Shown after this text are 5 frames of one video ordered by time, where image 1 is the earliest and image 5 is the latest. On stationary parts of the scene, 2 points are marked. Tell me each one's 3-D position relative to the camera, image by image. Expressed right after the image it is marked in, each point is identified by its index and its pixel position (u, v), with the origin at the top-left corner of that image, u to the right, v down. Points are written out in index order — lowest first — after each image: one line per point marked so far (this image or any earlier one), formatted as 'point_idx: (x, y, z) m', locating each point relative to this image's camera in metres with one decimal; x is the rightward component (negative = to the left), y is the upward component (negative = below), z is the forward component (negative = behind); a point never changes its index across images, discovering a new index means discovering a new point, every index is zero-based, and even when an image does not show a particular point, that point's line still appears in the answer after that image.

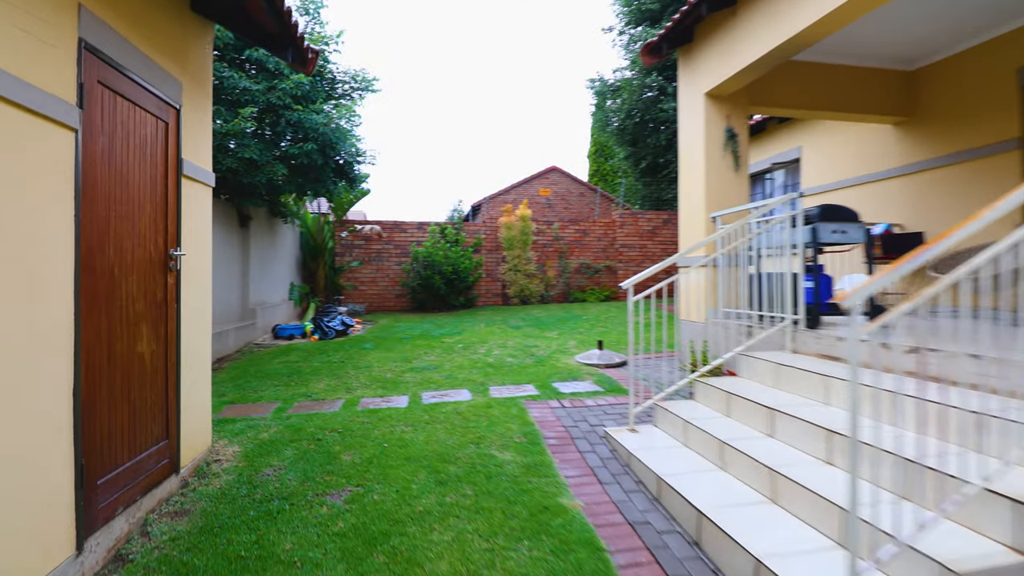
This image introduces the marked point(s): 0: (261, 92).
0: (-2.9, +2.2, +5.9) m
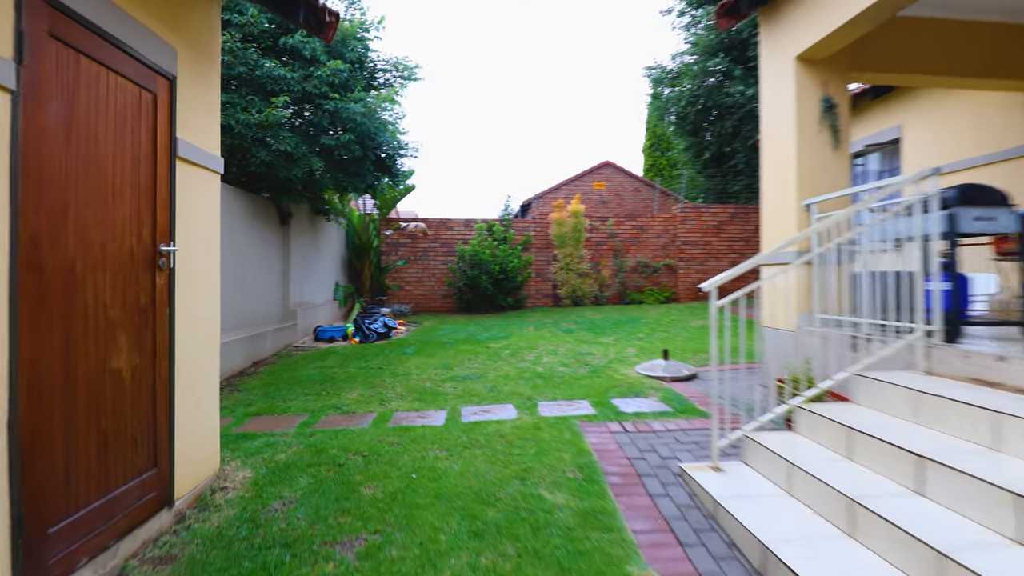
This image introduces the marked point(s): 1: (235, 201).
0: (-2.3, +2.2, +5.5) m
1: (-3.0, +0.9, +5.6) m
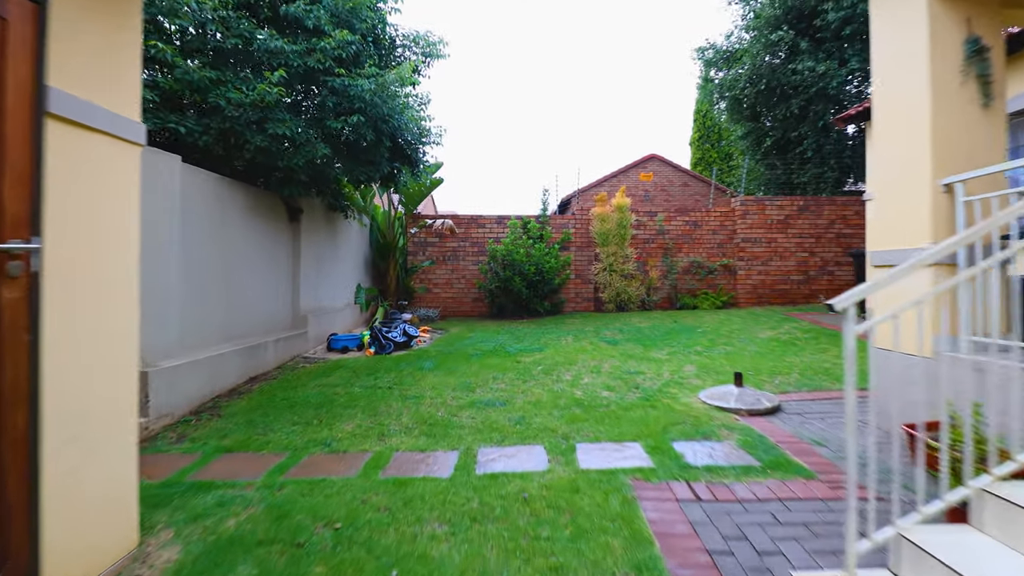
0: (-2.0, +2.2, +4.8) m
1: (-2.7, +0.9, +4.9) m
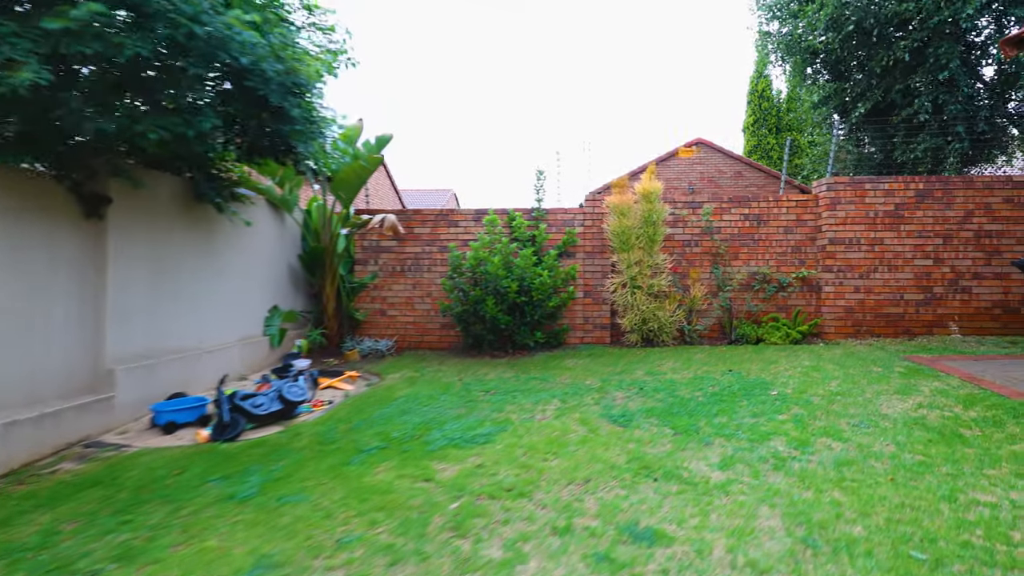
0: (-2.6, +1.9, +2.4) m
1: (-3.2, +0.6, +2.5) m
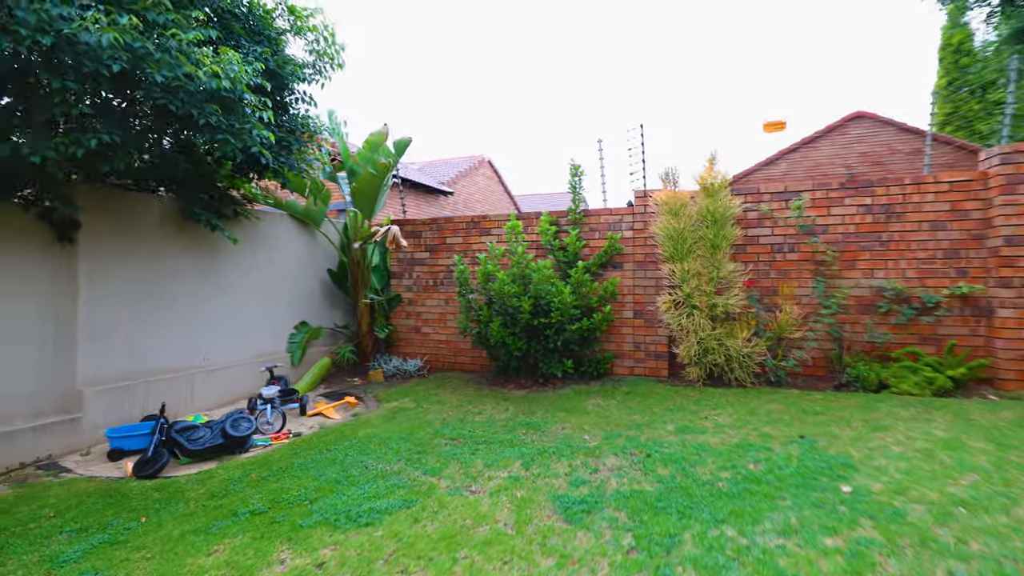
0: (-3.3, +1.8, +2.4) m
1: (-3.9, +0.5, +2.7) m
